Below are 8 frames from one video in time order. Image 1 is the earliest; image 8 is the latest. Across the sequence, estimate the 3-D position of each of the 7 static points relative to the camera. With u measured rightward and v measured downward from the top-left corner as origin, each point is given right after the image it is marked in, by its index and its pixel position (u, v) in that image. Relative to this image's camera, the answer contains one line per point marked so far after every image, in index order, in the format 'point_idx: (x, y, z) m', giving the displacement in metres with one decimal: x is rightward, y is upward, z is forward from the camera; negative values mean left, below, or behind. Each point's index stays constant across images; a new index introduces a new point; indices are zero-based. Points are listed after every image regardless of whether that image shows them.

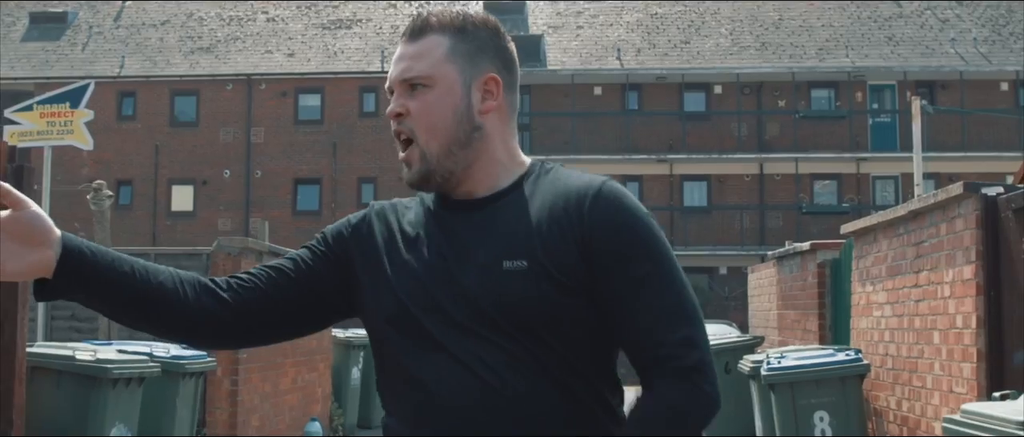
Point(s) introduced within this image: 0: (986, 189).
0: (+2.6, +0.2, +6.8) m
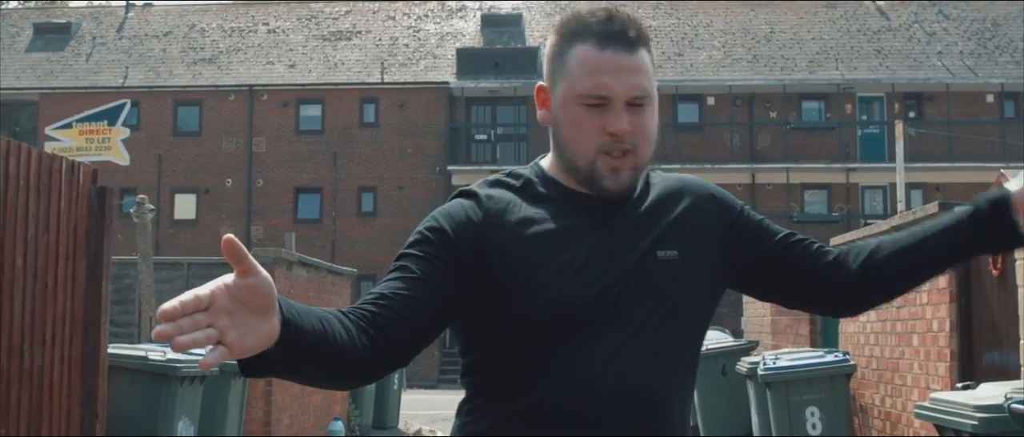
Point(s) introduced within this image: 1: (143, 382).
0: (+2.8, +0.1, +7.6) m
1: (-2.4, -1.1, +7.9) m
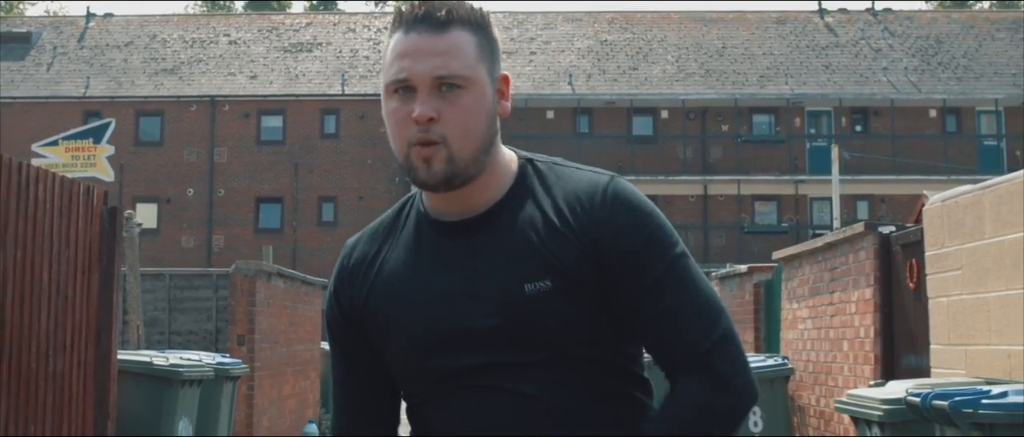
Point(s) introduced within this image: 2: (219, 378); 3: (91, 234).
0: (+2.6, -0.1, +8.6) m
1: (-2.6, -1.2, +8.7) m
2: (-2.3, -1.2, +9.6) m
3: (-2.7, -0.1, +7.9) m
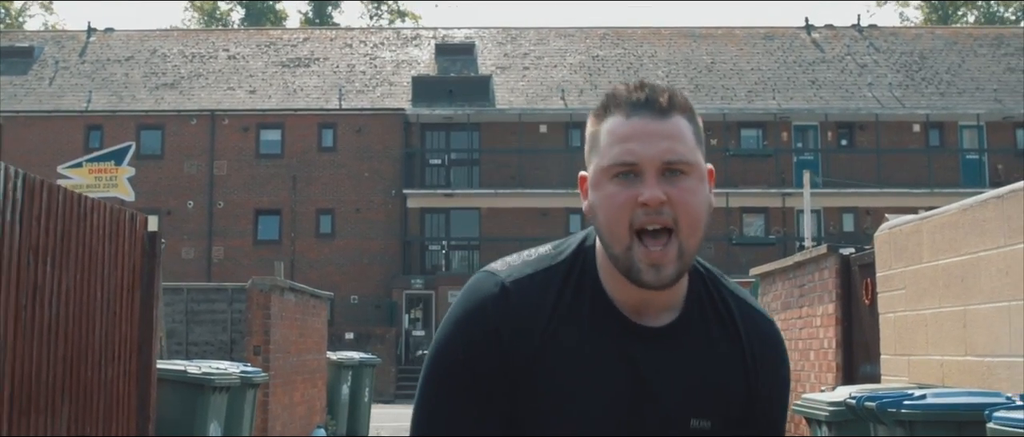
0: (+2.6, -0.2, +9.6) m
1: (-2.6, -1.4, +9.6) m
2: (-2.3, -1.4, +10.5) m
3: (-2.7, -0.3, +8.9) m
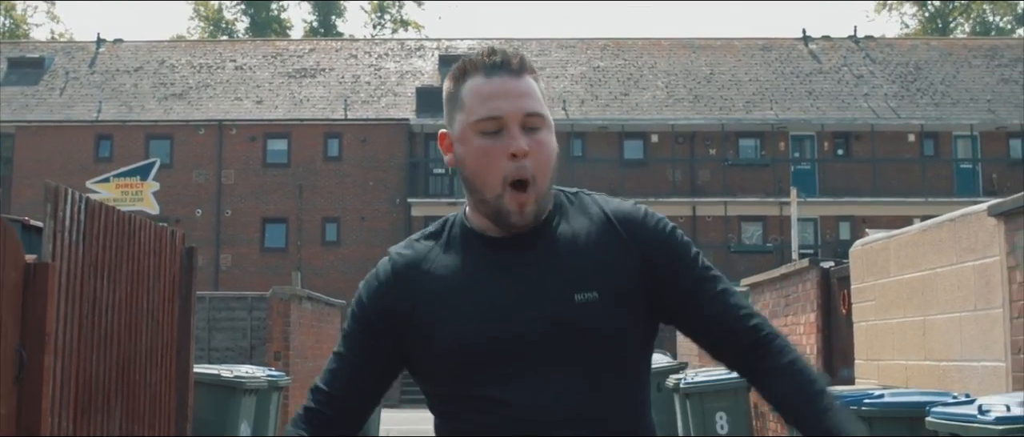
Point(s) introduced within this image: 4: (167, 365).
0: (+2.6, -0.4, +10.4) m
1: (-2.5, -1.5, +10.5) m
2: (-2.2, -1.6, +11.3) m
3: (-2.7, -0.4, +9.7) m
4: (-2.7, -1.1, +9.7) m
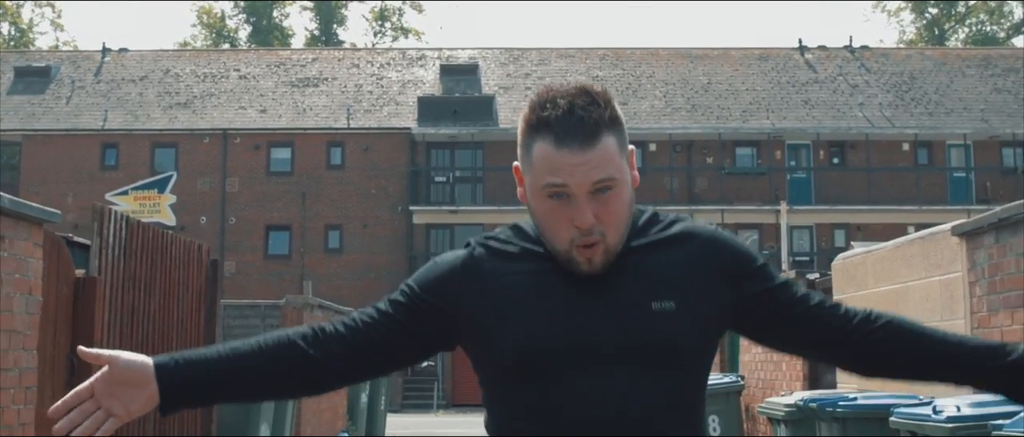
0: (+2.7, -0.5, +11.1) m
1: (-2.5, -1.6, +11.1) m
2: (-2.2, -1.7, +12.0) m
3: (-2.6, -0.5, +10.4) m
4: (-2.7, -1.3, +10.4) m
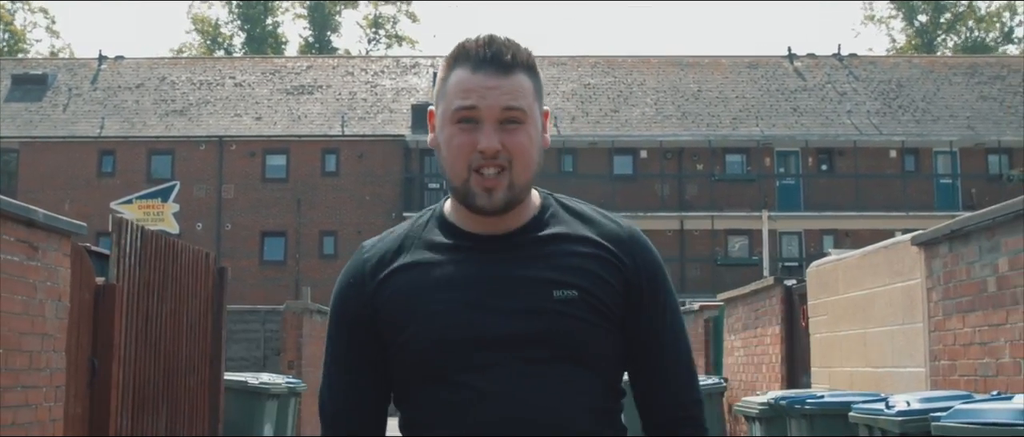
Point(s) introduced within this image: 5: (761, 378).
0: (+2.6, -0.6, +11.7) m
1: (-2.6, -1.7, +11.6) m
2: (-2.3, -1.8, +12.5) m
3: (-2.7, -0.6, +10.9) m
4: (-2.7, -1.4, +10.9) m
5: (+2.6, -1.7, +12.6) m
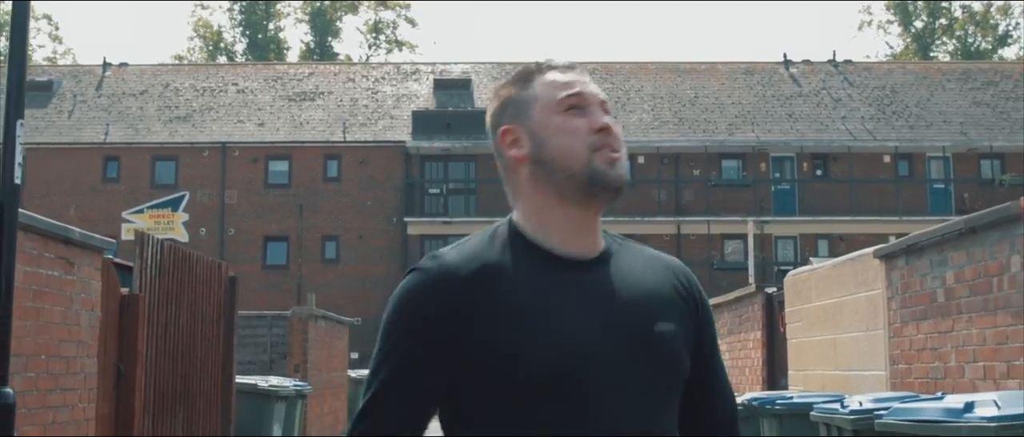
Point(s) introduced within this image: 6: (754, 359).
0: (+2.6, -0.7, +12.3) m
1: (-2.6, -1.8, +12.3) m
2: (-2.3, -1.9, +13.2) m
3: (-2.8, -0.7, +11.6) m
4: (-2.8, -1.5, +11.6) m
5: (+2.5, -1.8, +13.2) m
6: (+2.5, -1.5, +12.7) m
